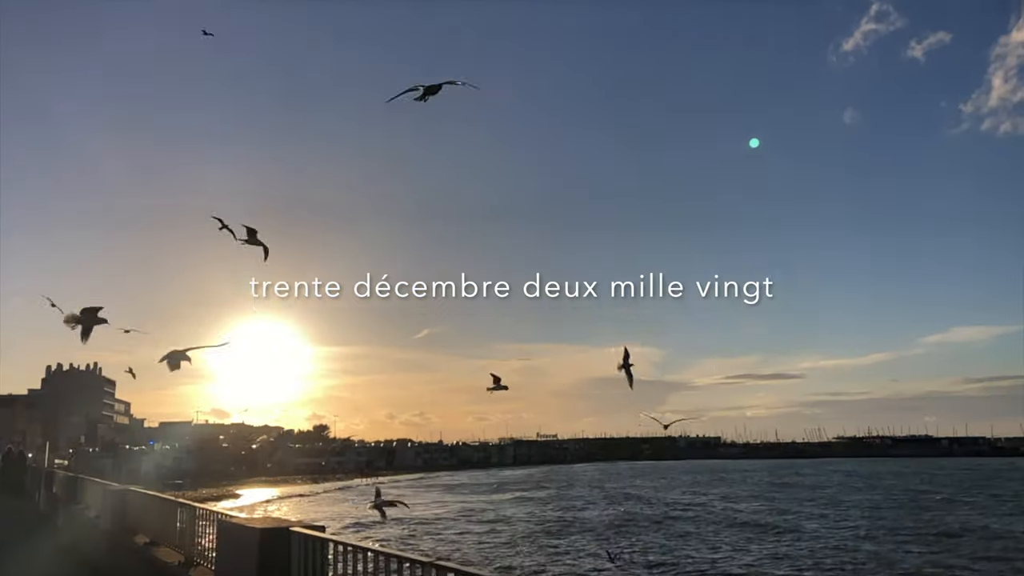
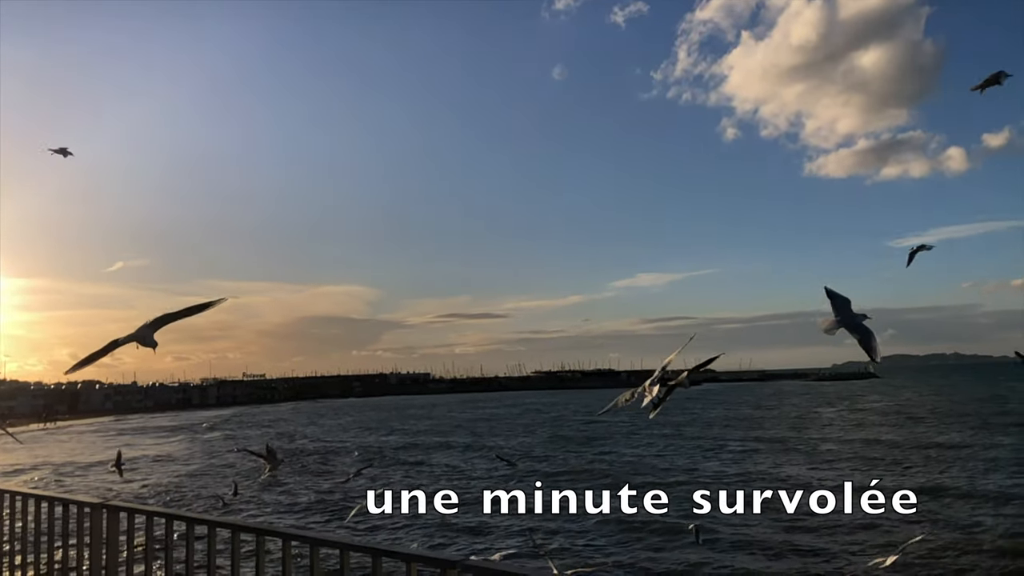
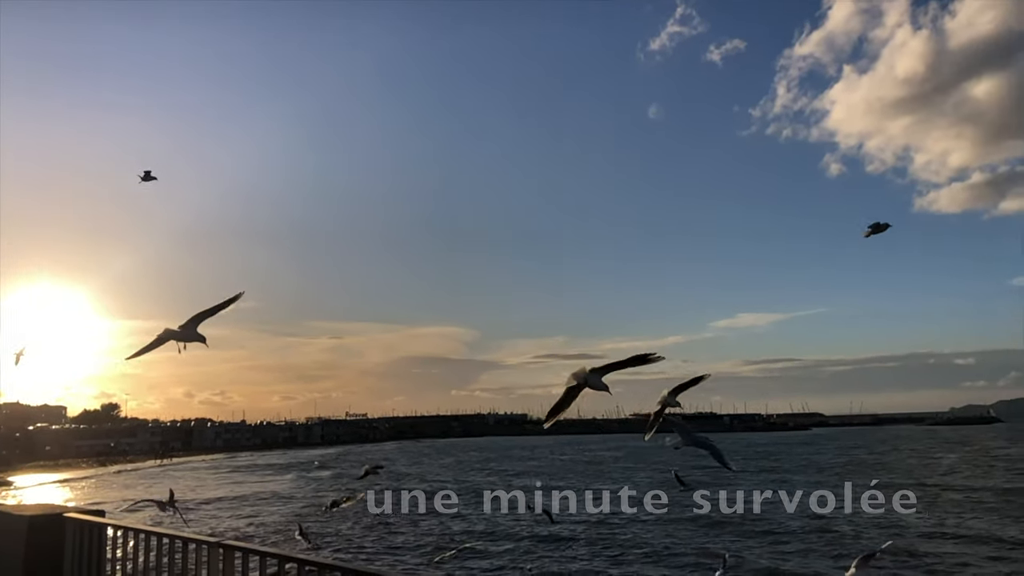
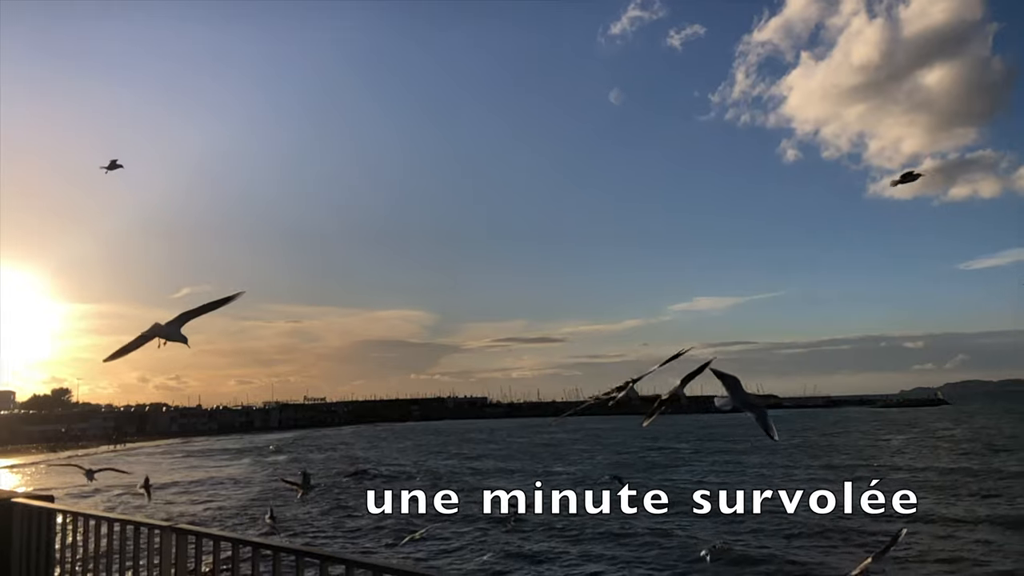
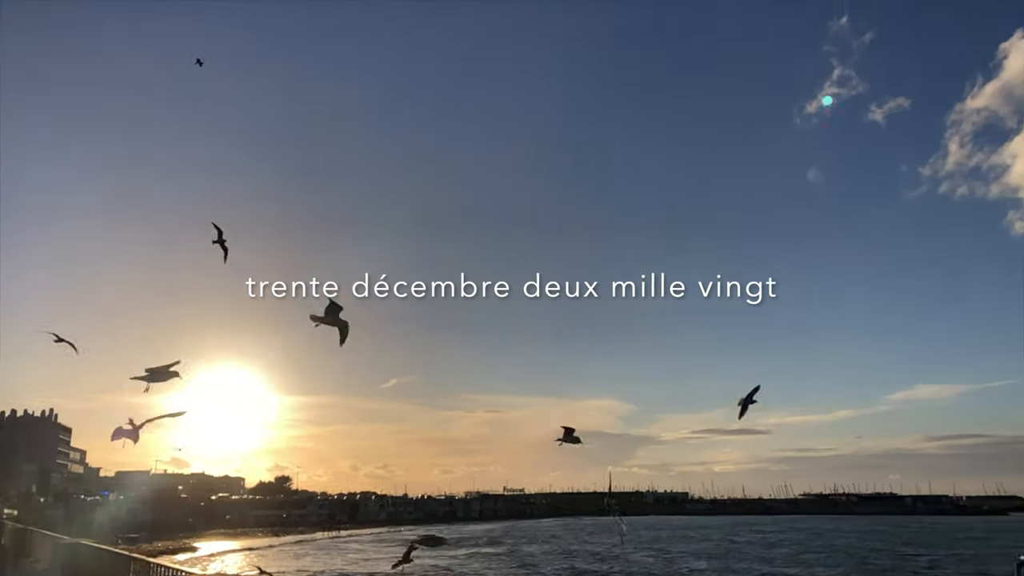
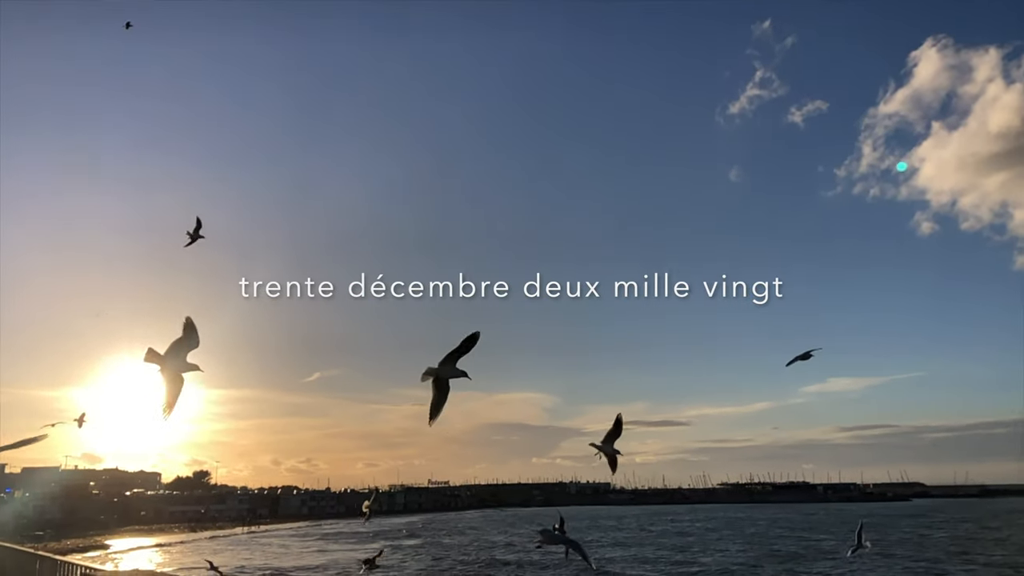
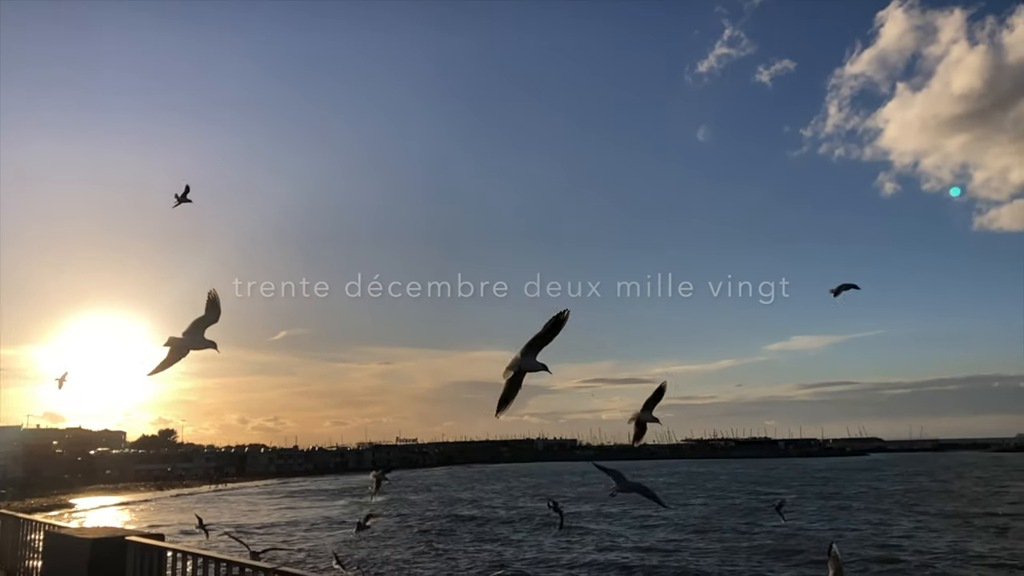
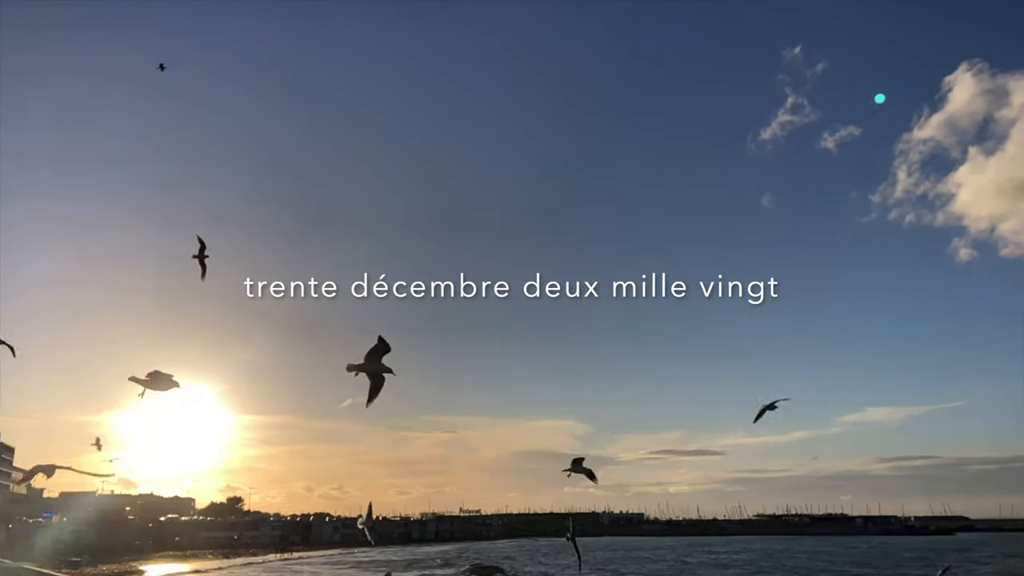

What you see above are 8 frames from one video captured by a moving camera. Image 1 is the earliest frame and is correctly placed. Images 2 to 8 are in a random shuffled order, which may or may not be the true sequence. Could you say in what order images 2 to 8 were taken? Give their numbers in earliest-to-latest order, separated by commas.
5, 8, 6, 7, 3, 4, 2
